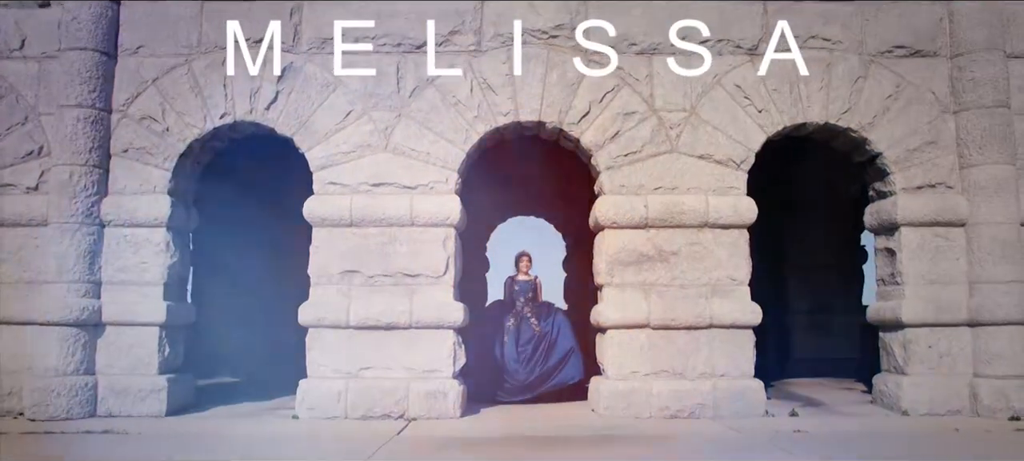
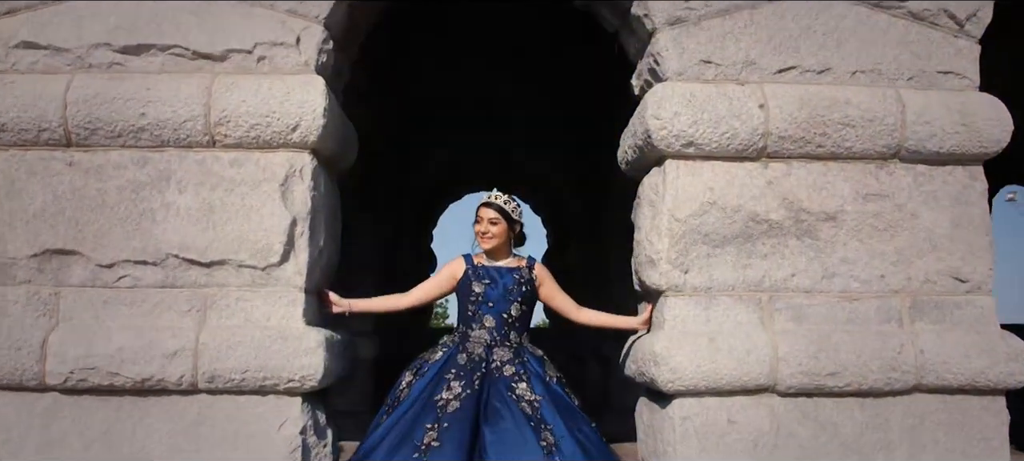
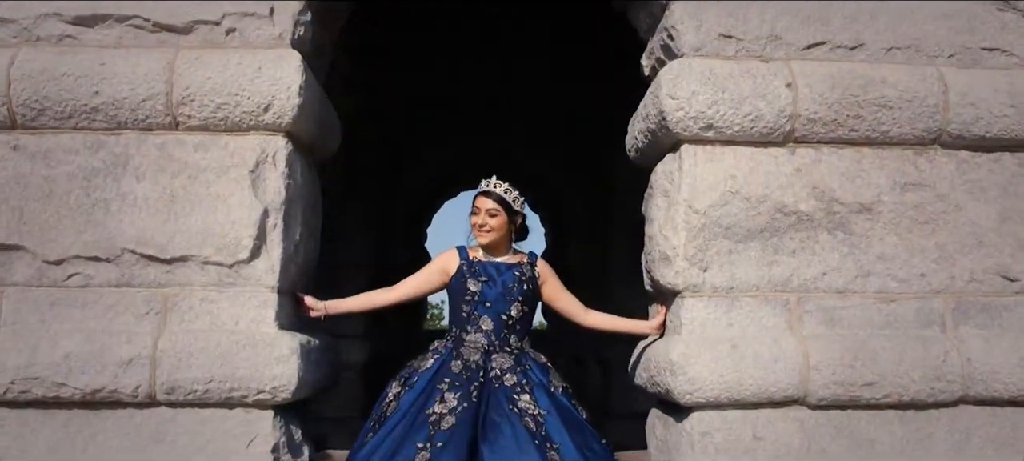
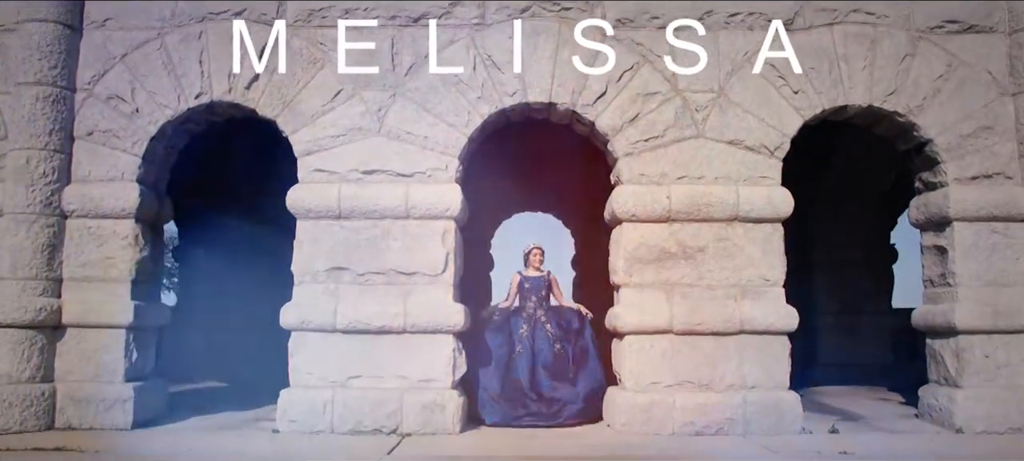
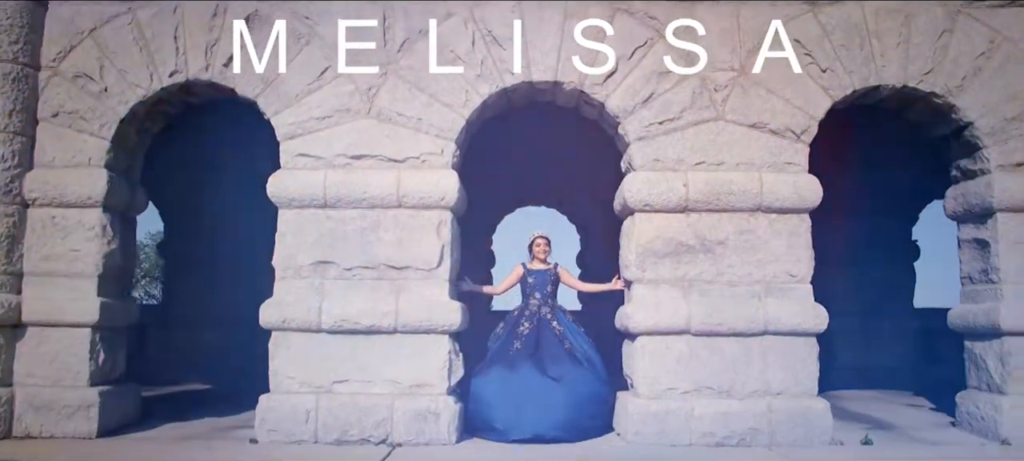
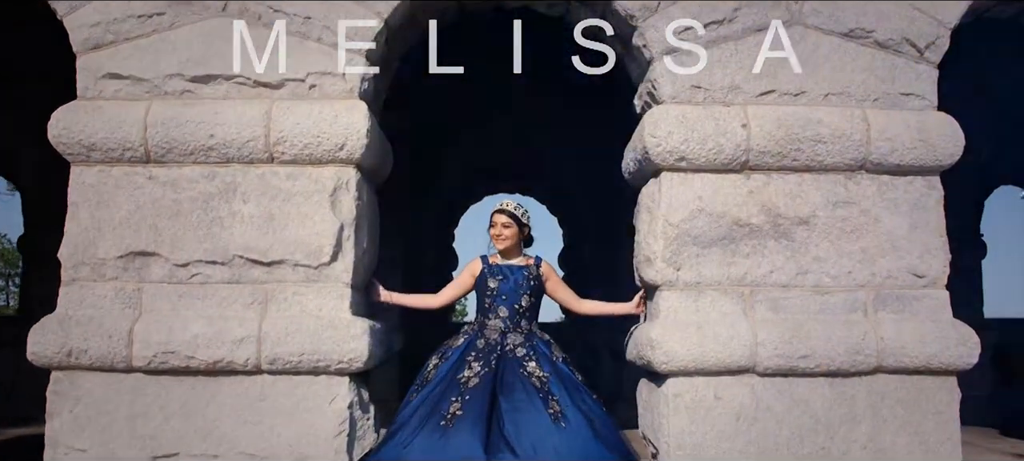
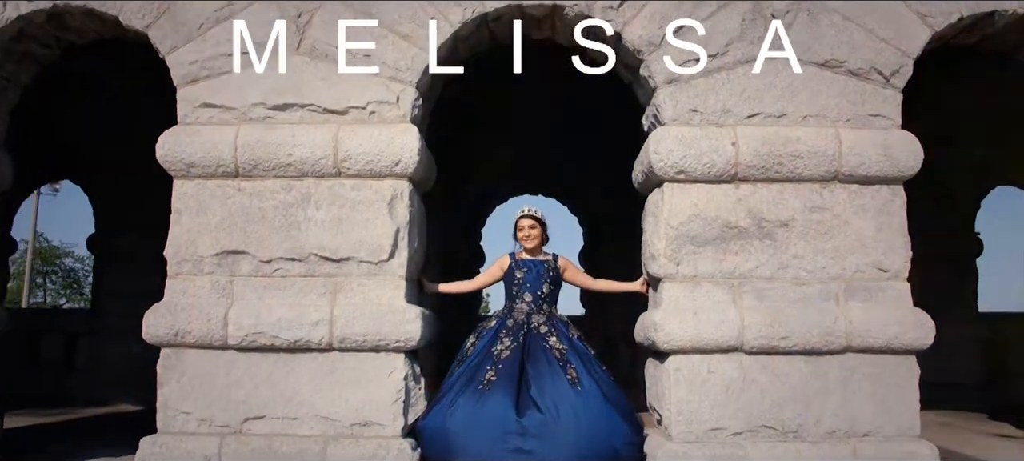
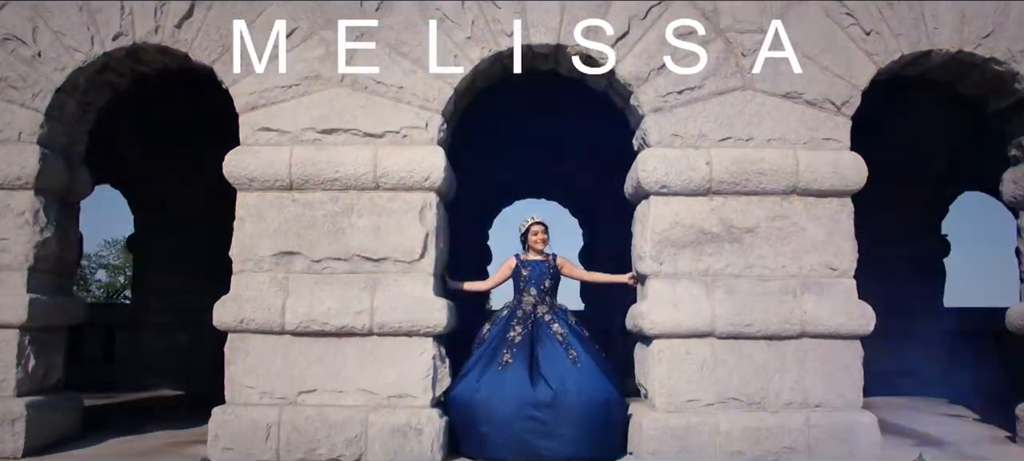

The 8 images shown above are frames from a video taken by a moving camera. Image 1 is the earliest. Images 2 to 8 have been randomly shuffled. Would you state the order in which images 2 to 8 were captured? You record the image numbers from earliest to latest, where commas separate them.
4, 5, 8, 7, 6, 2, 3
